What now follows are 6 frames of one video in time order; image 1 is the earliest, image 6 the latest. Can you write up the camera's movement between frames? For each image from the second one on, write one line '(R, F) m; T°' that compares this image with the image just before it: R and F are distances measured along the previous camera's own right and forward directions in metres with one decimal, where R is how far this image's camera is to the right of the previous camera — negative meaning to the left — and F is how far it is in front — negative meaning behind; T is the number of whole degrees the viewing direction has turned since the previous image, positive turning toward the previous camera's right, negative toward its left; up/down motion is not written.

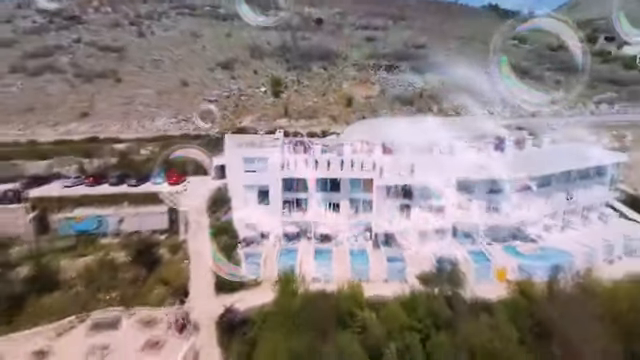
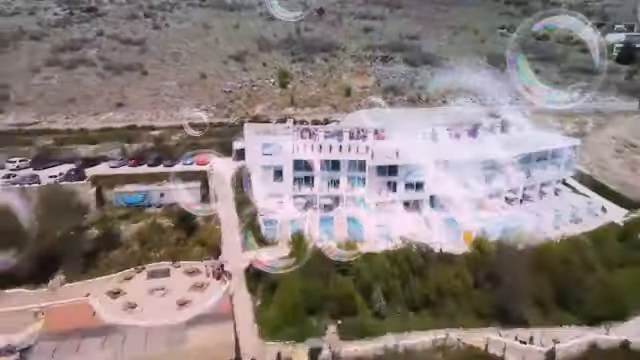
(0.0, -1.1) m; 0°
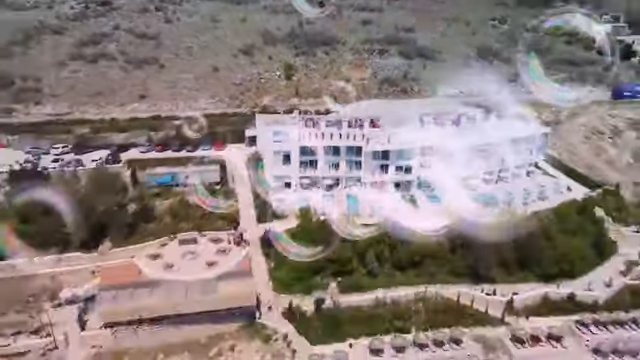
(0.0, -0.9) m; 0°
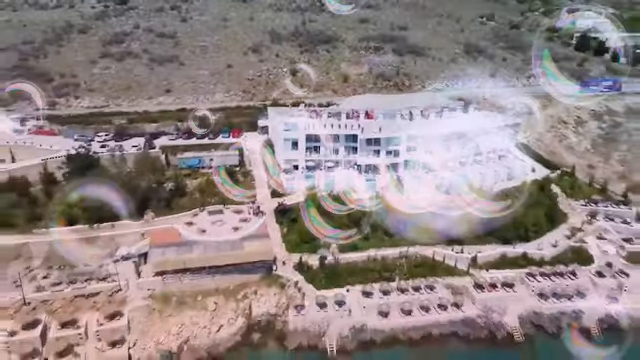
(0.0, -1.3) m; 0°
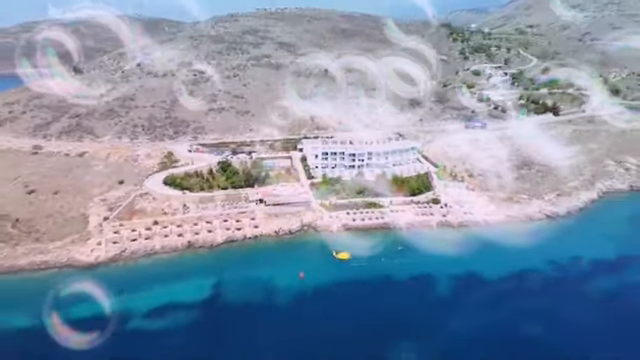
(-0.3, -9.3) m; 0°
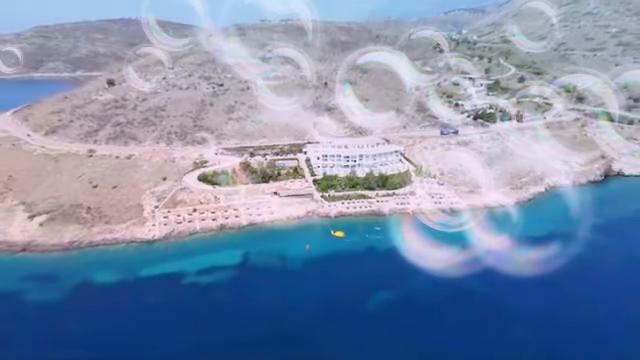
(-0.1, -4.2) m; 0°
